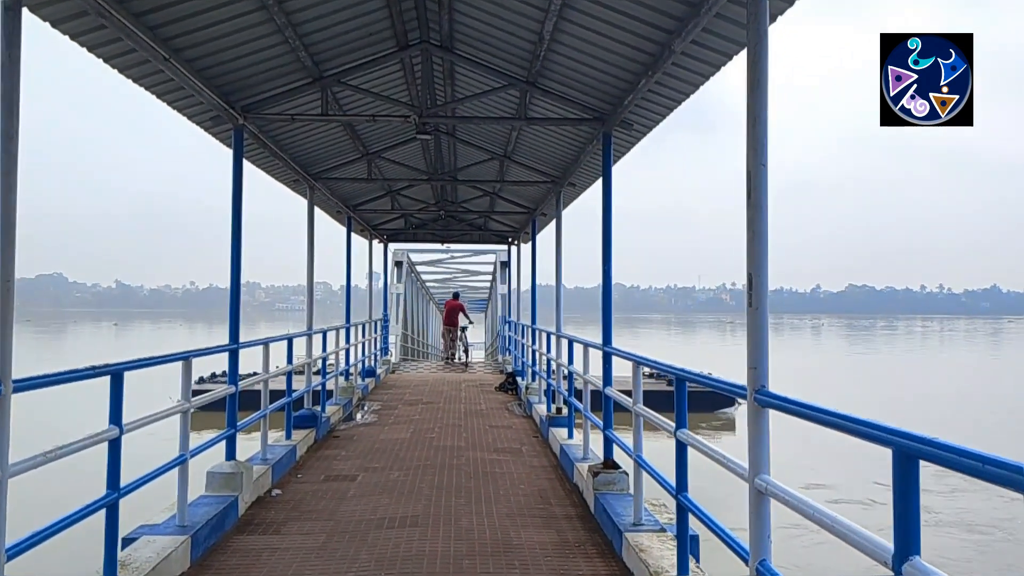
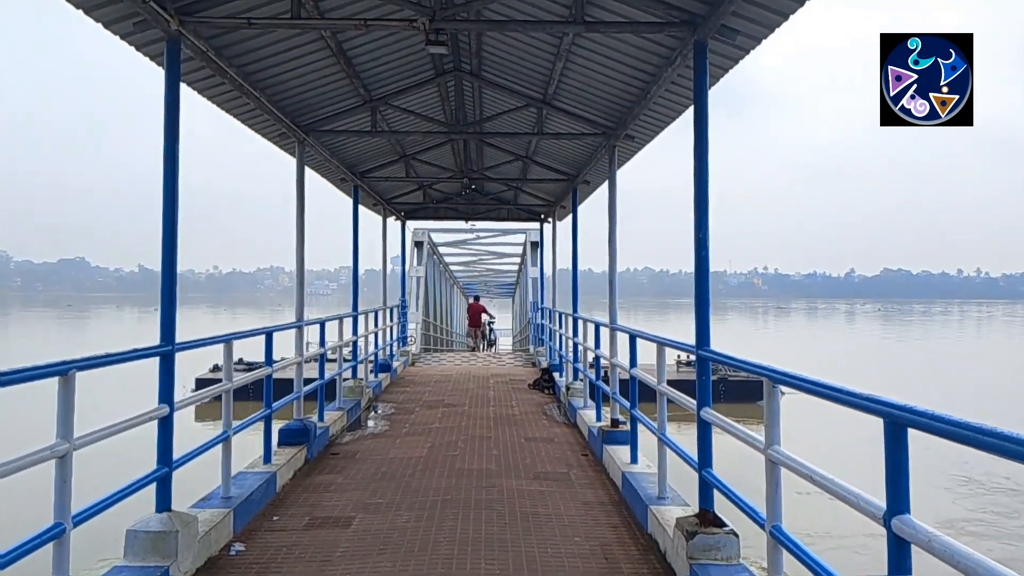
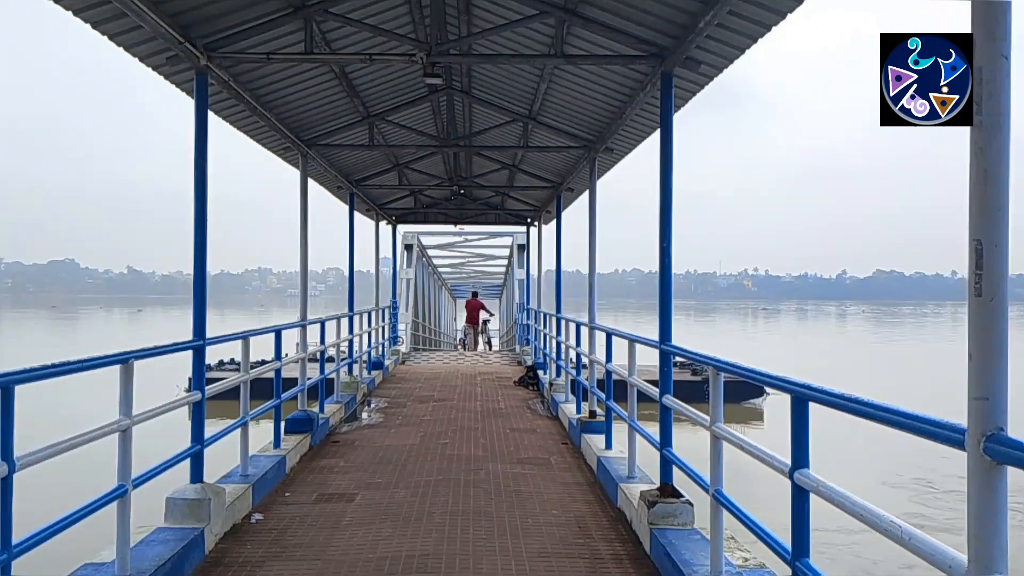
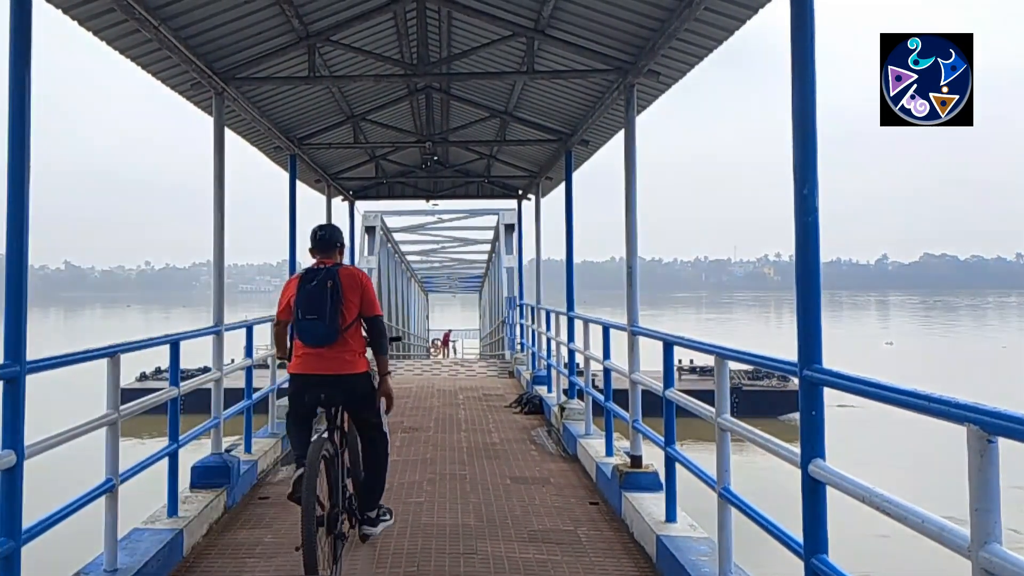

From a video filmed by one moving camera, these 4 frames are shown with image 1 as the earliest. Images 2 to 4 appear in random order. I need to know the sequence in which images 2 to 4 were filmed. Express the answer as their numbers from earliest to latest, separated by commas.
3, 2, 4
